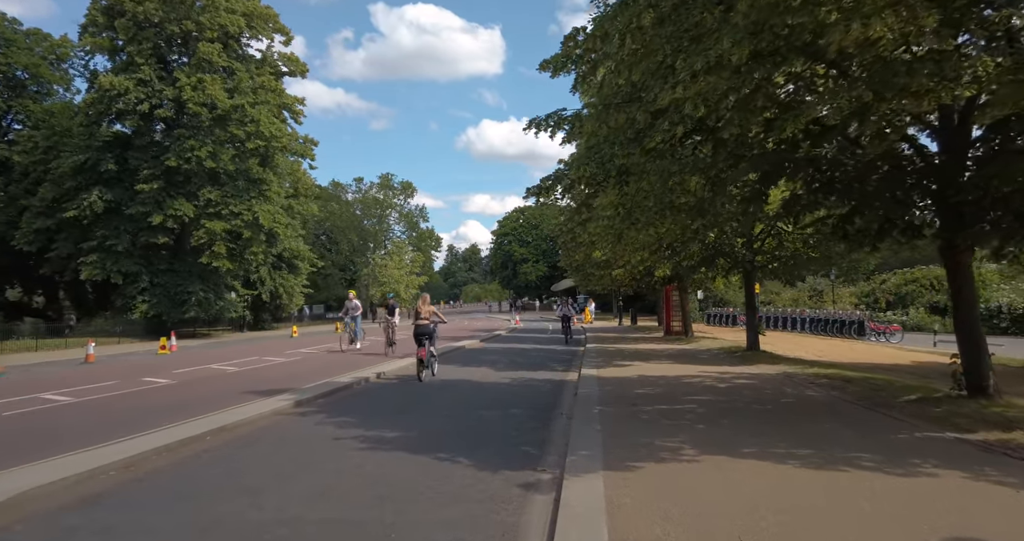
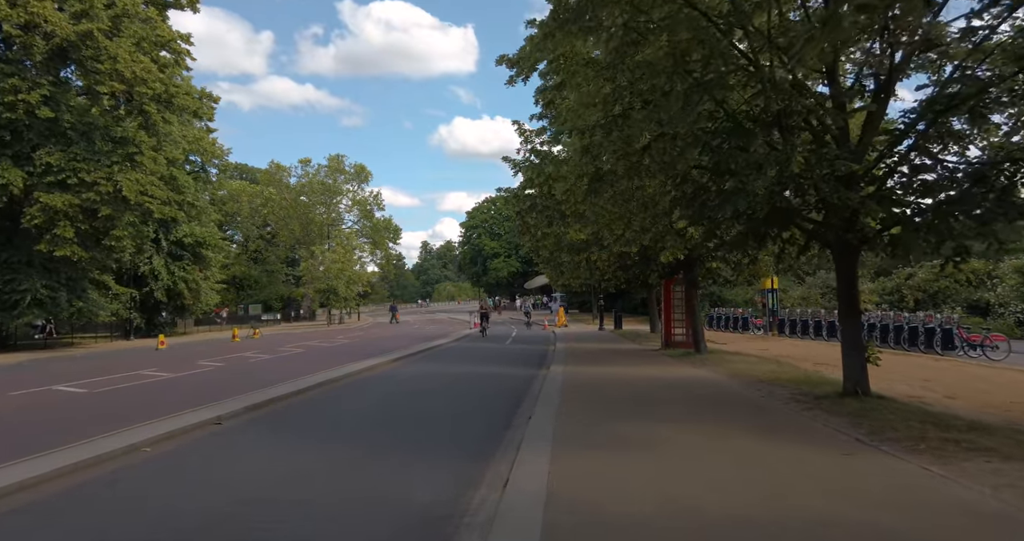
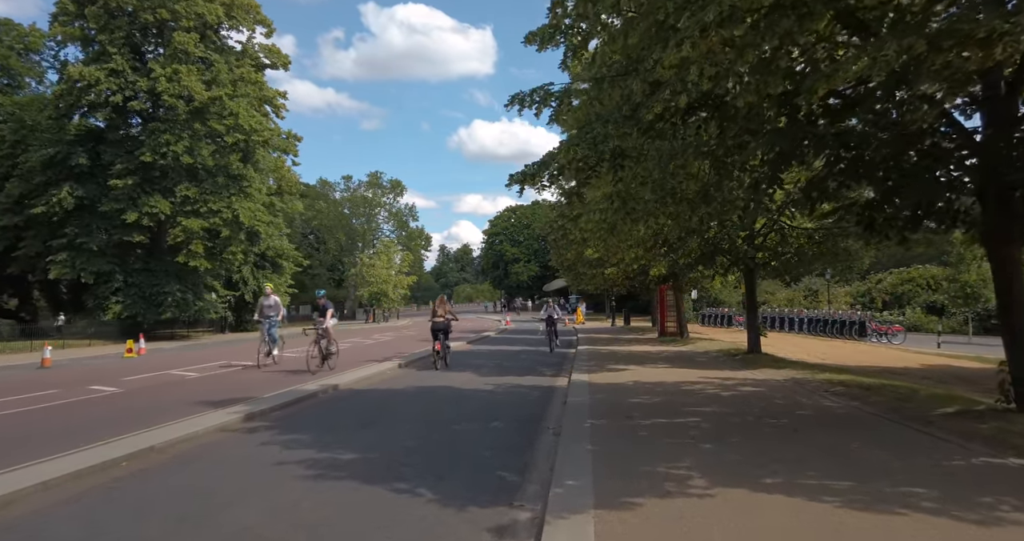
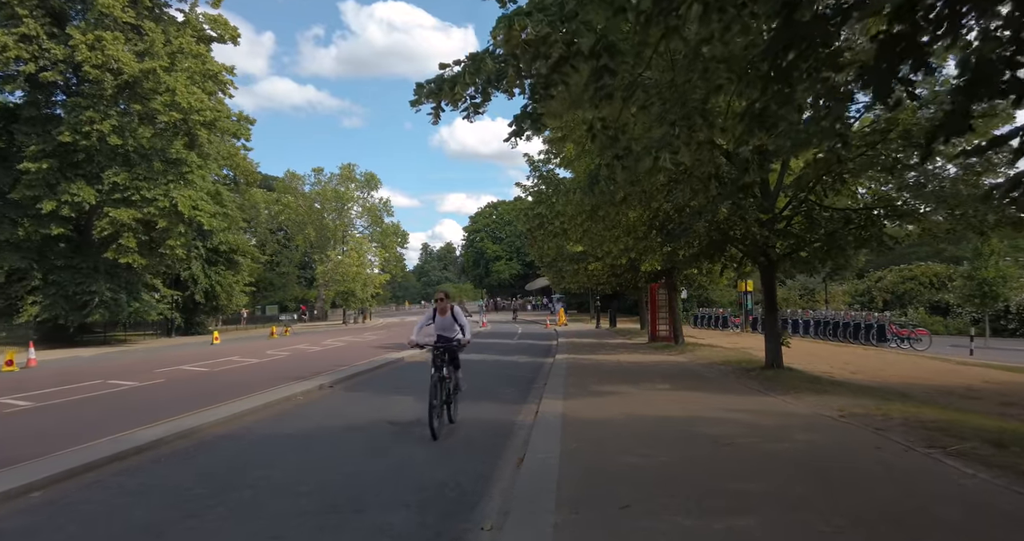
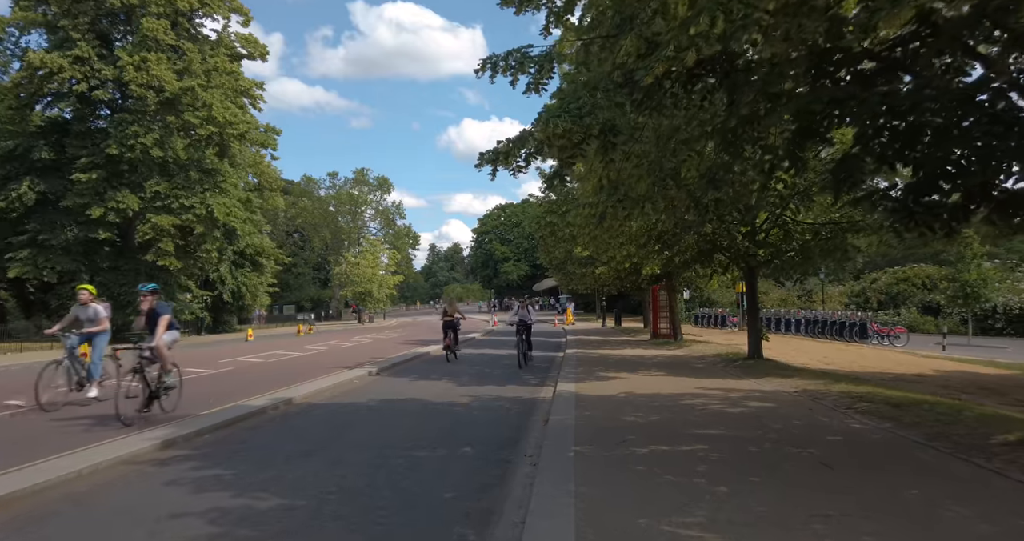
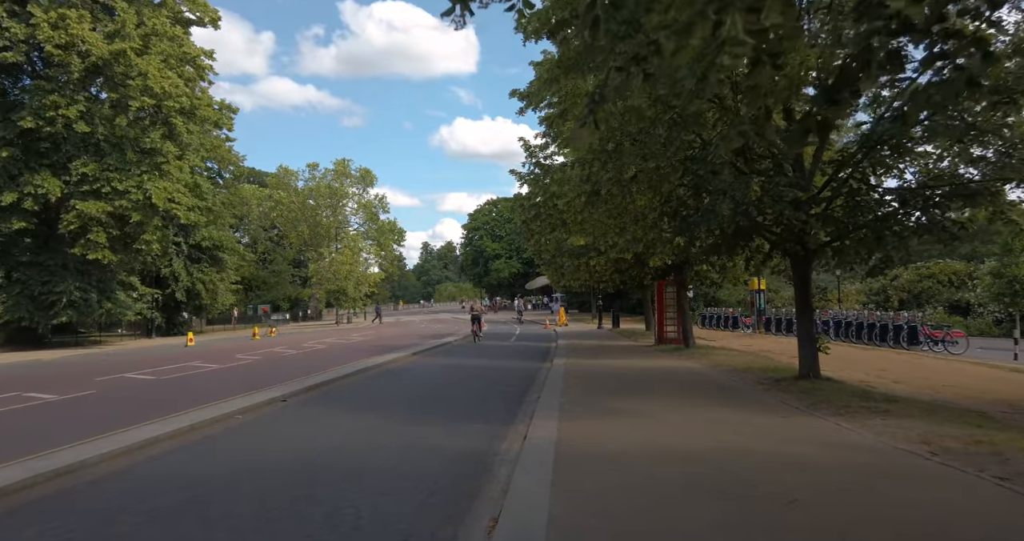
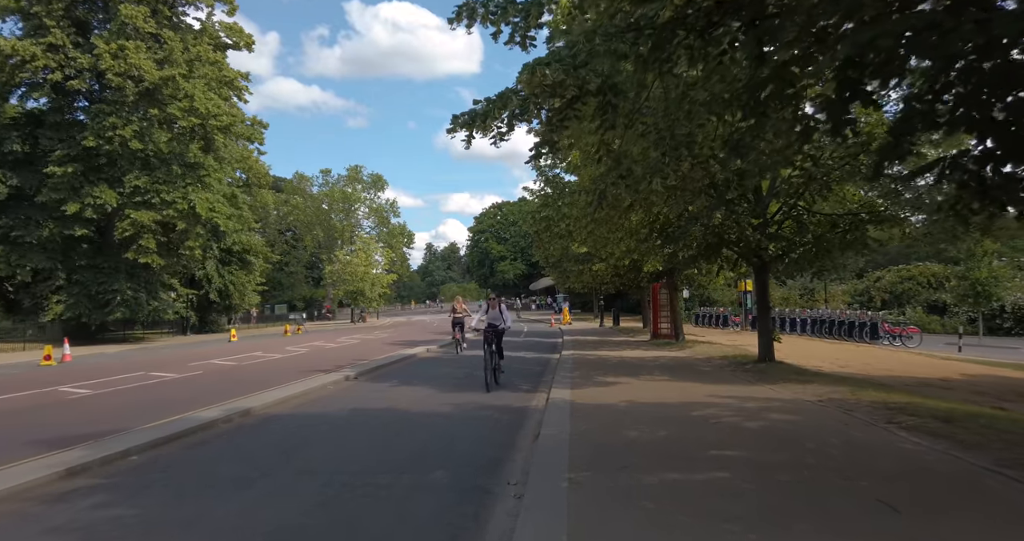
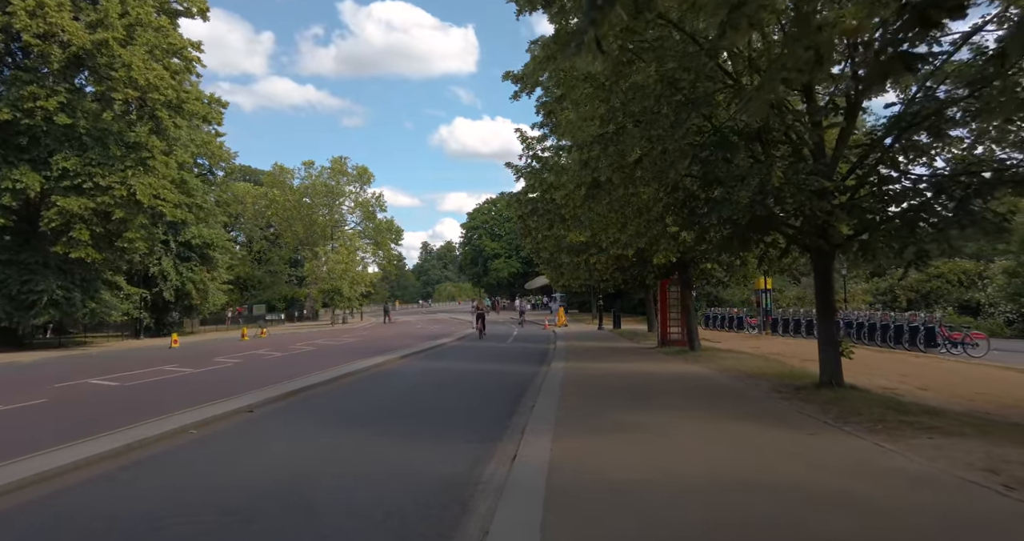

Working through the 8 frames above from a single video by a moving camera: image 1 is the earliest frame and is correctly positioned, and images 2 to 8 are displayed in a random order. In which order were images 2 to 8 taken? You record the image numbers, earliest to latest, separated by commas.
3, 5, 7, 4, 6, 8, 2
